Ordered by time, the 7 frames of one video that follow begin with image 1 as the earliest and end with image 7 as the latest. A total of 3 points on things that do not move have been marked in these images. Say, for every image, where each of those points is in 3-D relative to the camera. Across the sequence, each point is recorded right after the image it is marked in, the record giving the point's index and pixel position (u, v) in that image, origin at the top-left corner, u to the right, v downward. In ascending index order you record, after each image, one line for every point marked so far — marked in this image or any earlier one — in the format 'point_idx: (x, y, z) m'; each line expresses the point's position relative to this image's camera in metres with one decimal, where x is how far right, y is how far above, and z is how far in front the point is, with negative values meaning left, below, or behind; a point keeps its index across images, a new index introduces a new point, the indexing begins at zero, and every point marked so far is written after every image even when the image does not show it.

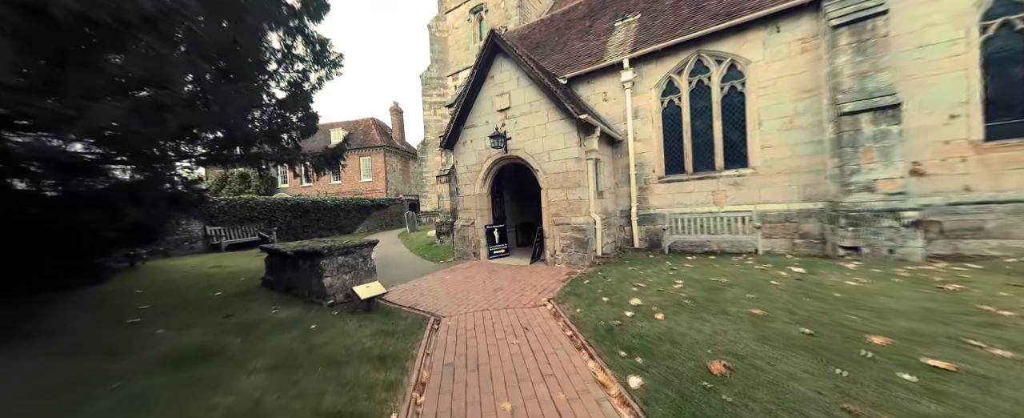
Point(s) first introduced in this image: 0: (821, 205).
0: (+7.1, +0.1, +6.4) m
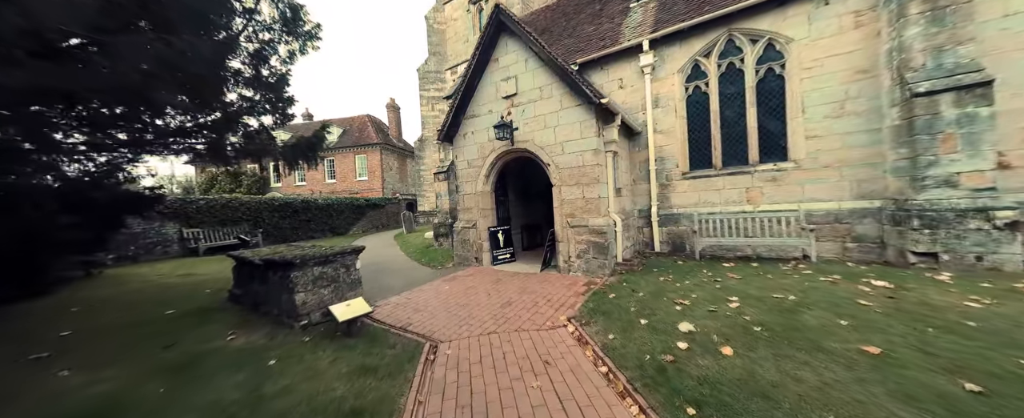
0: (+7.3, +0.1, +5.6) m
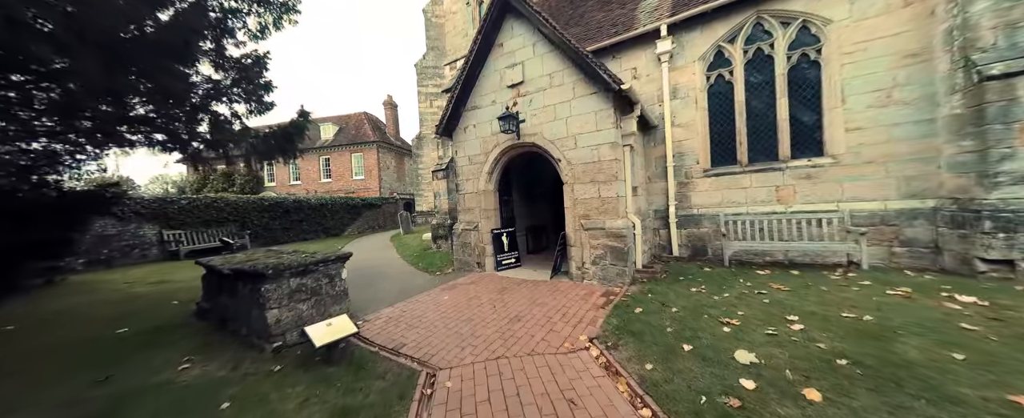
0: (+7.4, +0.1, +4.9) m
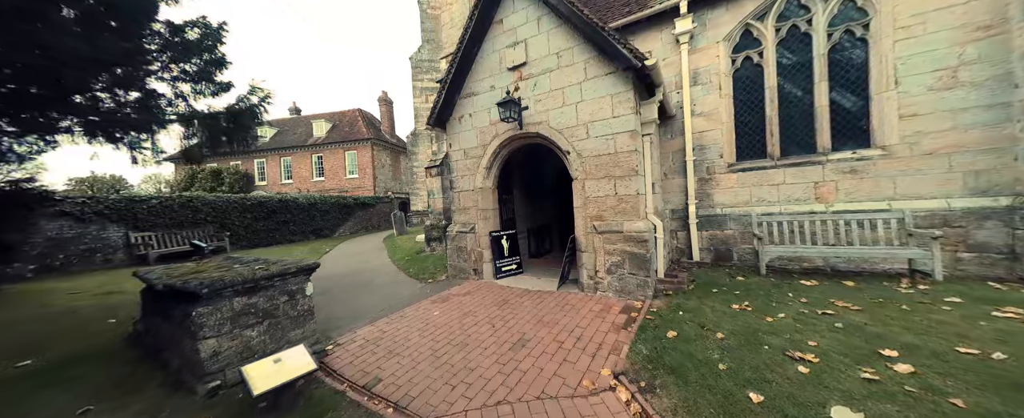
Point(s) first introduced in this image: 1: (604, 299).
0: (+7.4, +0.1, +4.2) m
1: (+1.5, -1.4, +4.5) m
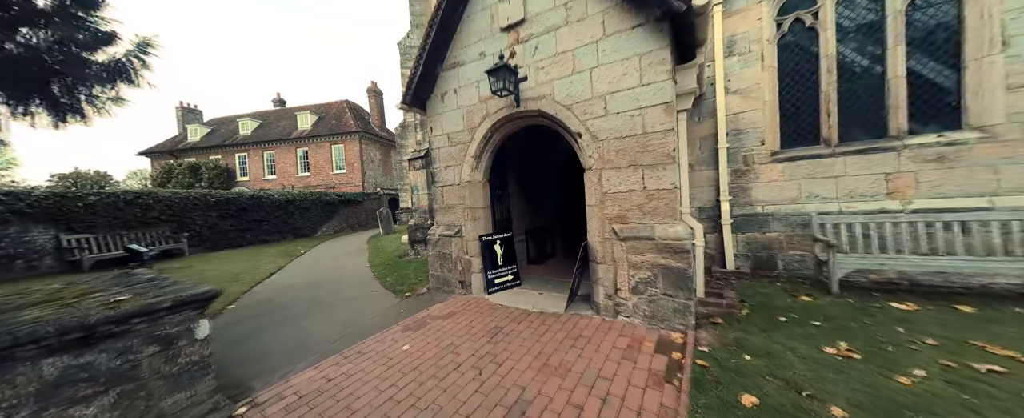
0: (+7.4, +0.1, +3.1) m
1: (+1.4, -1.4, +3.4) m
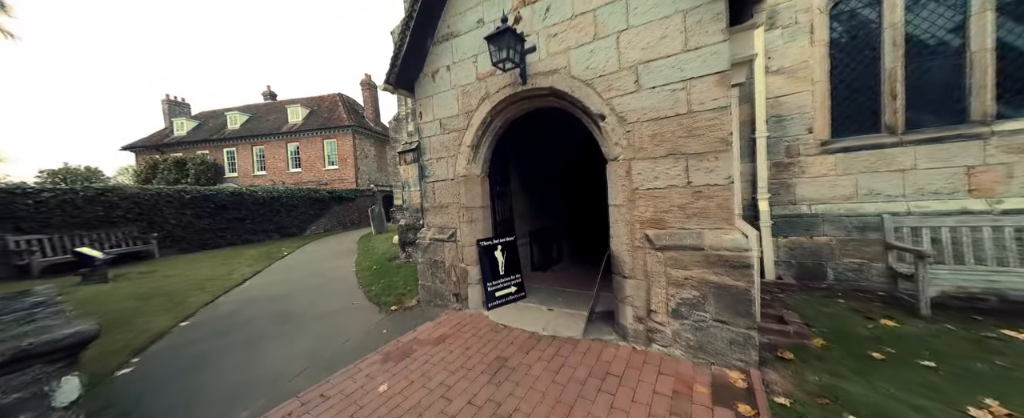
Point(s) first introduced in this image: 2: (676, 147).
0: (+7.4, +0.1, +2.4) m
1: (+1.5, -1.4, +2.7) m
2: (+1.6, +0.6, +2.8) m
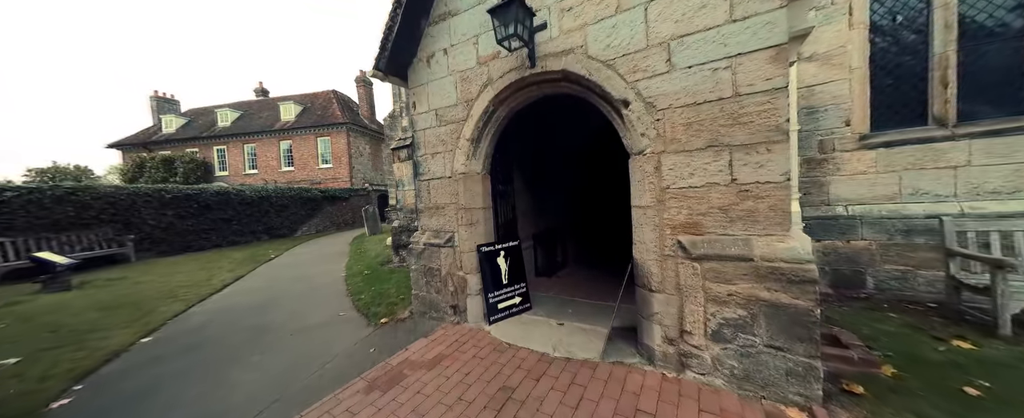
0: (+7.5, +0.1, +2.0) m
1: (+1.6, -1.5, +2.2) m
2: (+1.7, +0.6, +2.3) m
